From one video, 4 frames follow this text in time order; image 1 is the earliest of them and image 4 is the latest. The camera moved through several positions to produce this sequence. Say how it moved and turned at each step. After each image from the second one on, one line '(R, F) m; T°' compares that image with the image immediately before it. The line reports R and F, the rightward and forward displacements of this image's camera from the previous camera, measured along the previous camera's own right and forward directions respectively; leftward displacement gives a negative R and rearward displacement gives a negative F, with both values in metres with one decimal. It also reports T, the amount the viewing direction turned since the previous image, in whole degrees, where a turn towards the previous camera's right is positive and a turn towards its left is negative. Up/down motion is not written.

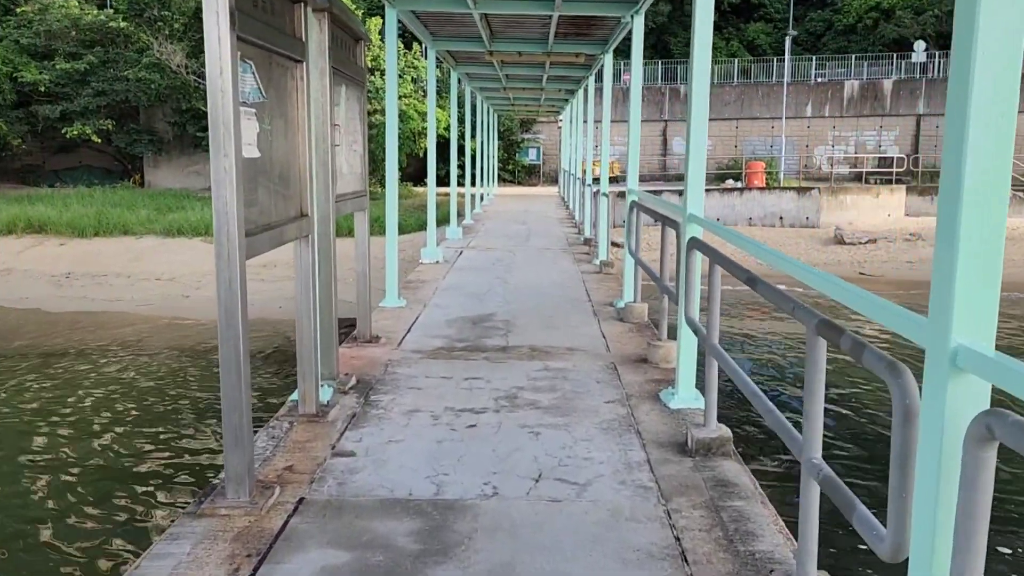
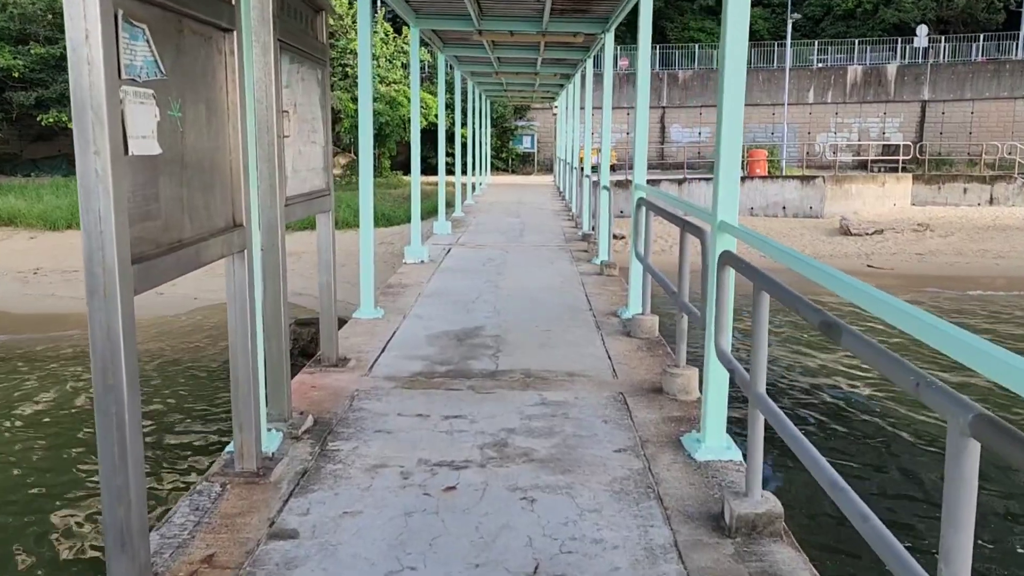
(0.0, +0.7) m; 0°
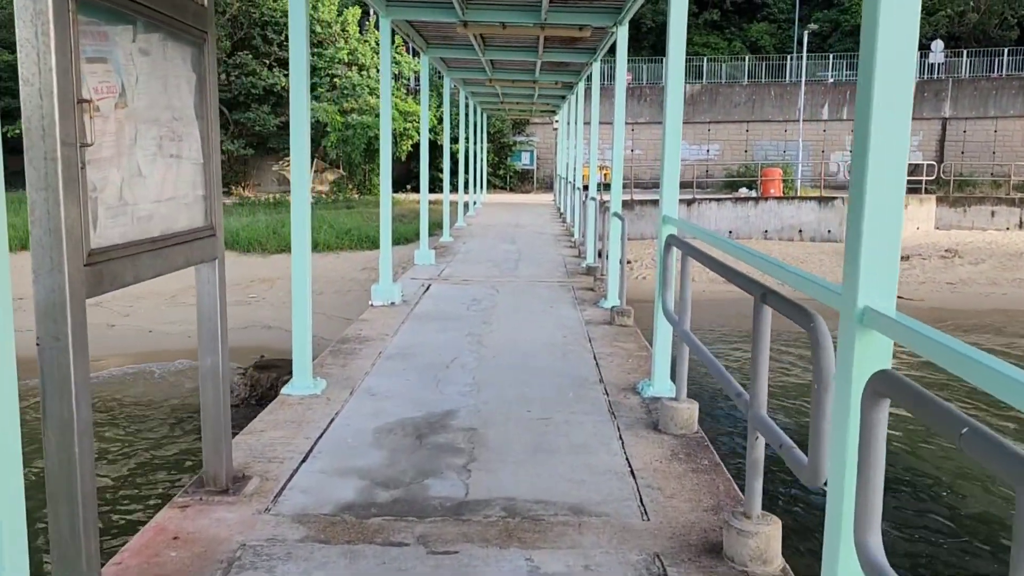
(+0.1, +1.4) m; 0°
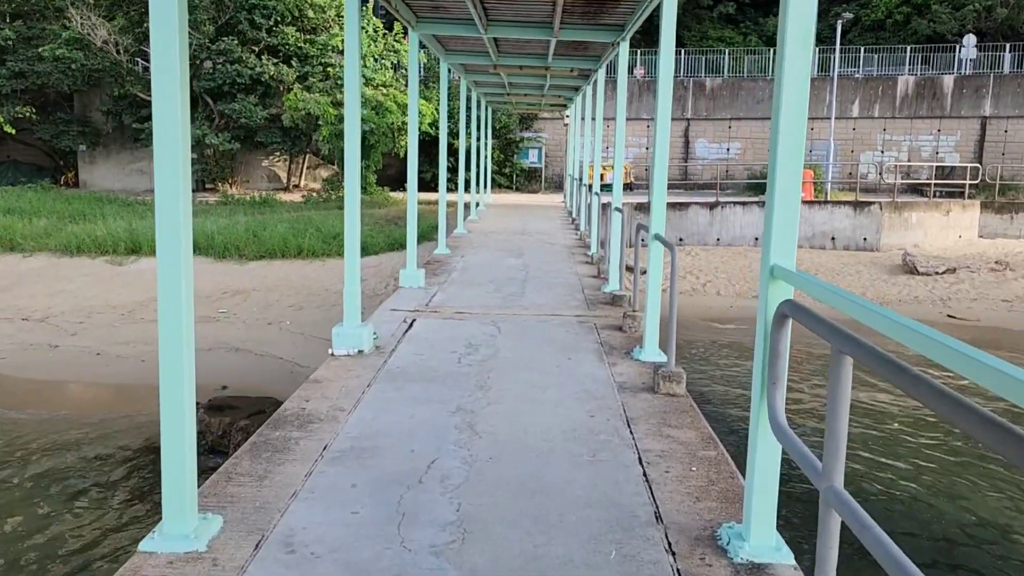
(0.0, +1.6) m; 0°
